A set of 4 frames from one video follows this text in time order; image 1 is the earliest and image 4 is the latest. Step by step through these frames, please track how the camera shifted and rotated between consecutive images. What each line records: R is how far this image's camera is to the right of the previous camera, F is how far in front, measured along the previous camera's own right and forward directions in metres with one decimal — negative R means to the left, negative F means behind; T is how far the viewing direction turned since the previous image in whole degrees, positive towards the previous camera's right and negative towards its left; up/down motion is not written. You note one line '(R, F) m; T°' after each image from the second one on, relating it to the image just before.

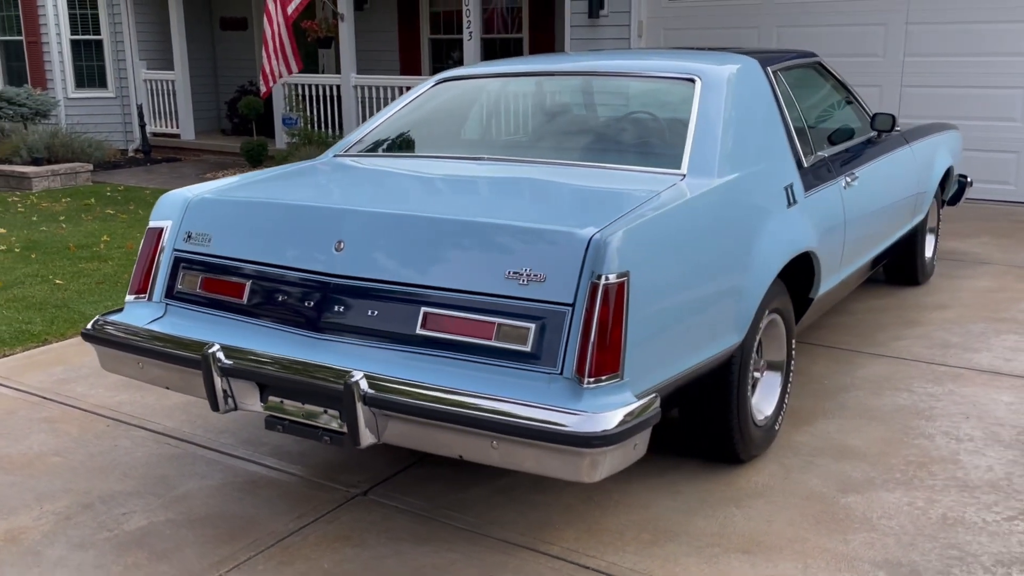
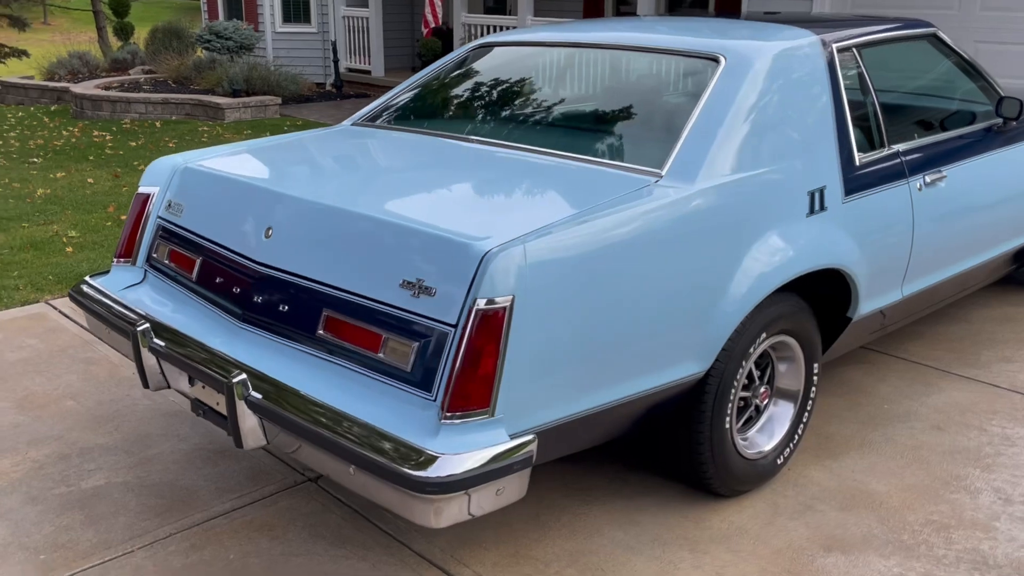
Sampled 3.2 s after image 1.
(+0.8, +0.4) m; -13°
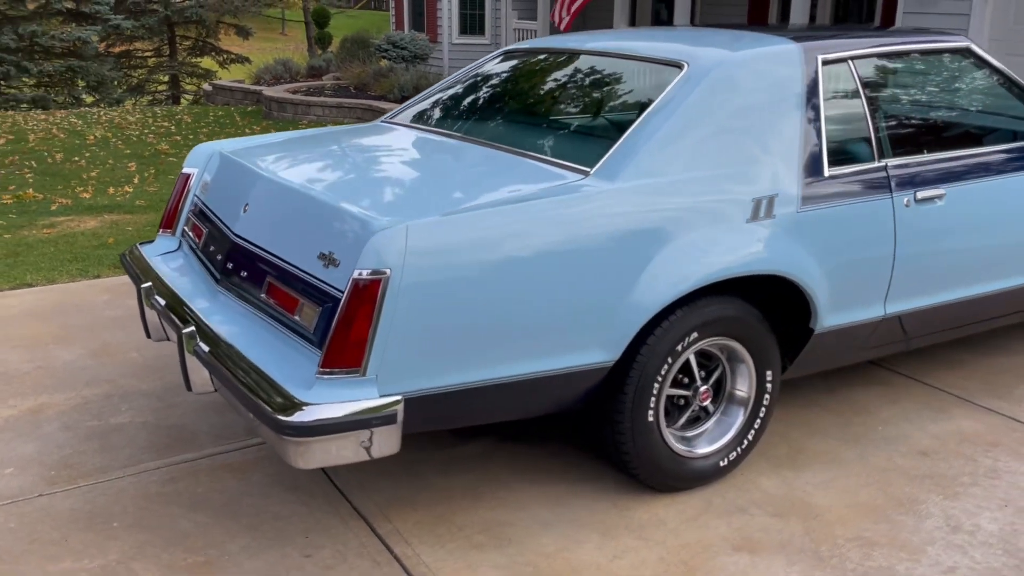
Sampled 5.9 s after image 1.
(+0.8, -0.1) m; -12°
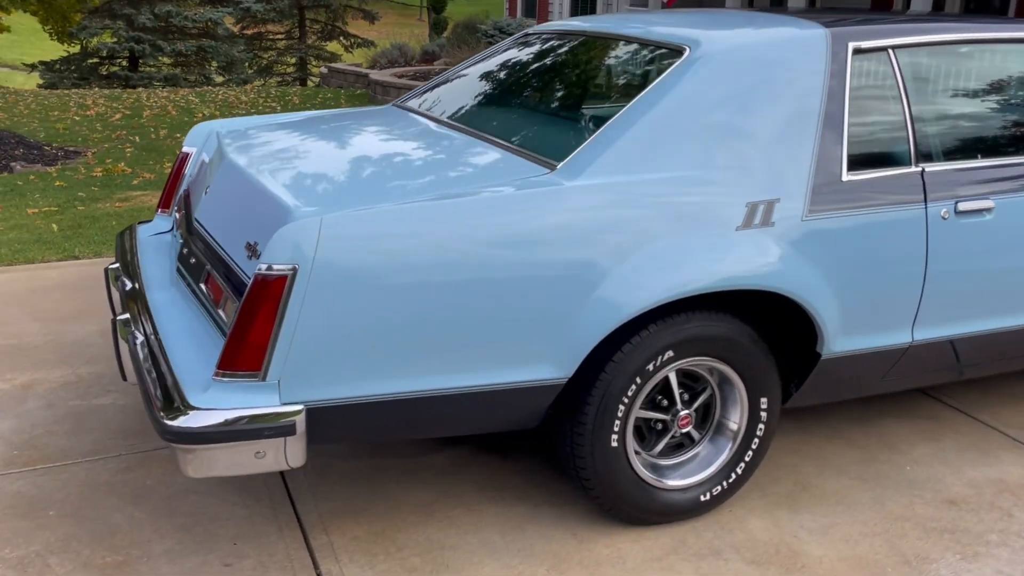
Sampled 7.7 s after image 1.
(+0.5, +0.3) m; -7°
